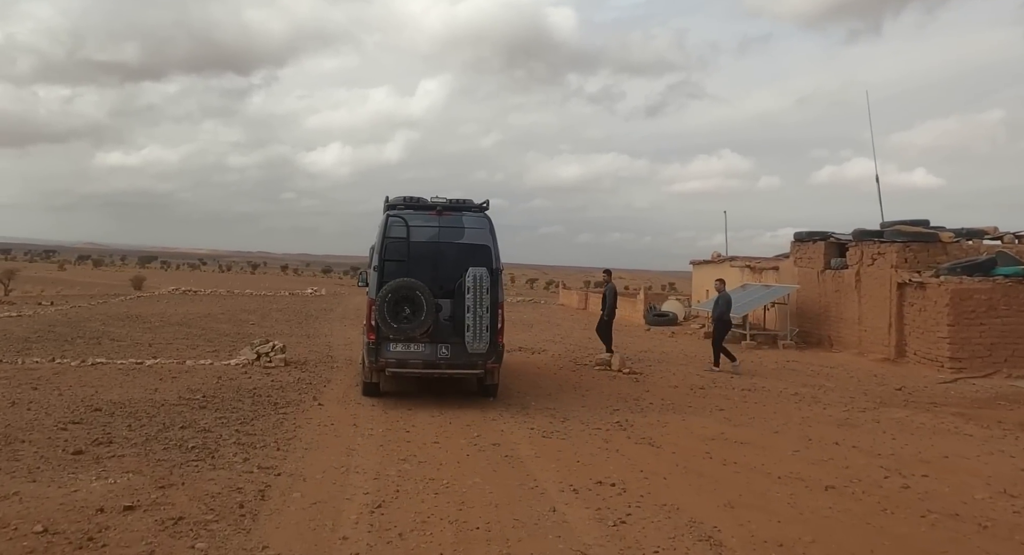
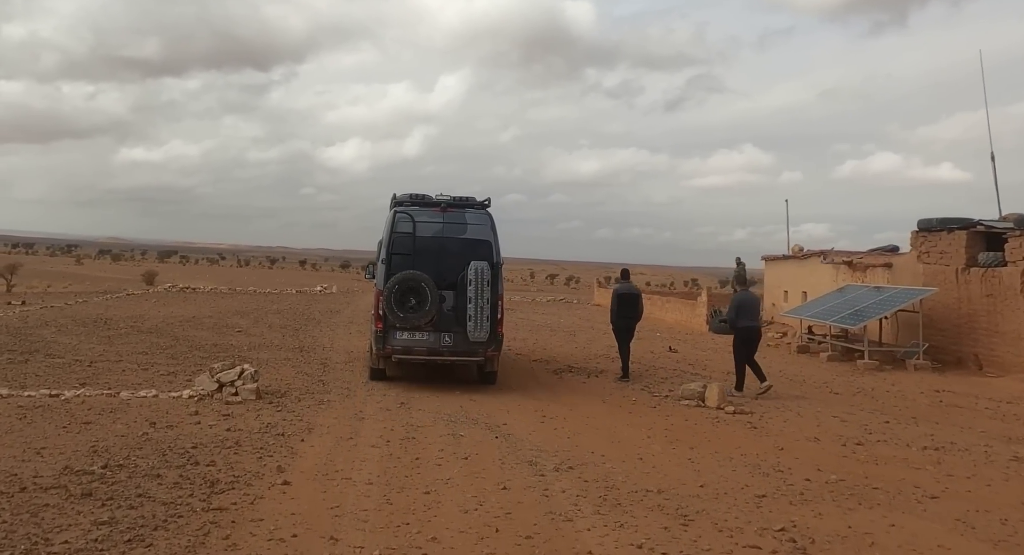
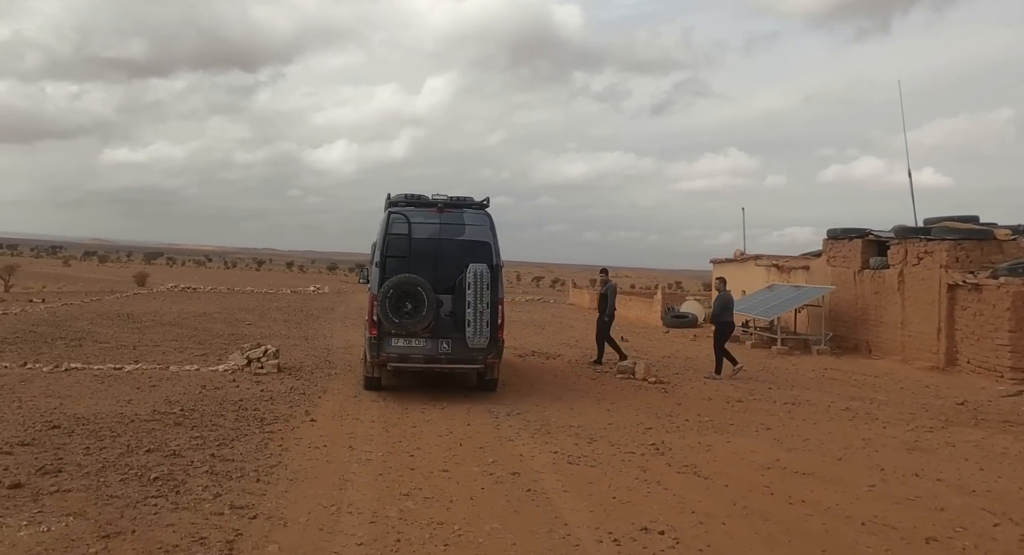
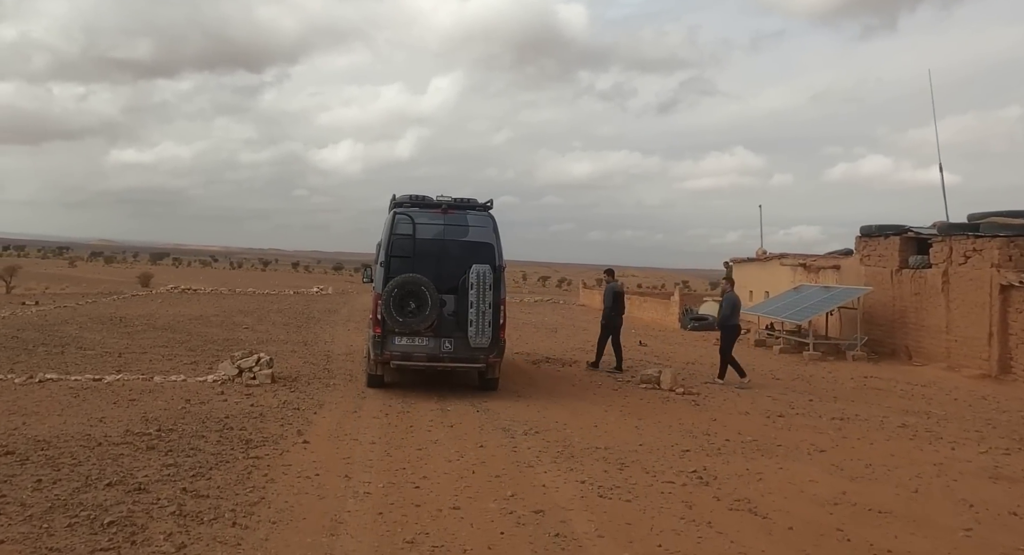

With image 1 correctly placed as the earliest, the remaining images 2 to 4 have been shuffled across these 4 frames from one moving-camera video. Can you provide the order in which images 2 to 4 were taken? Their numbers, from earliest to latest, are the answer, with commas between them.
3, 4, 2
